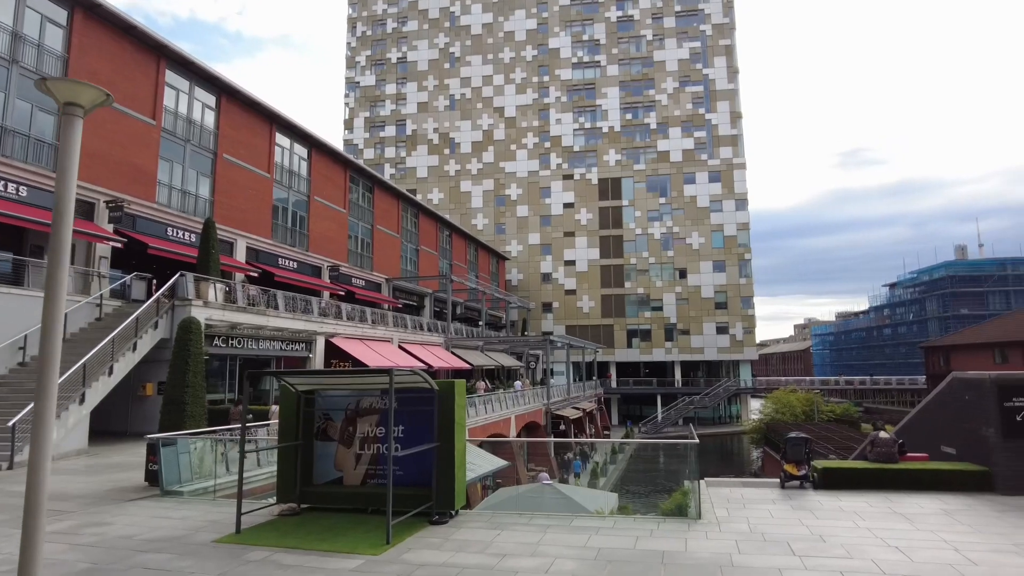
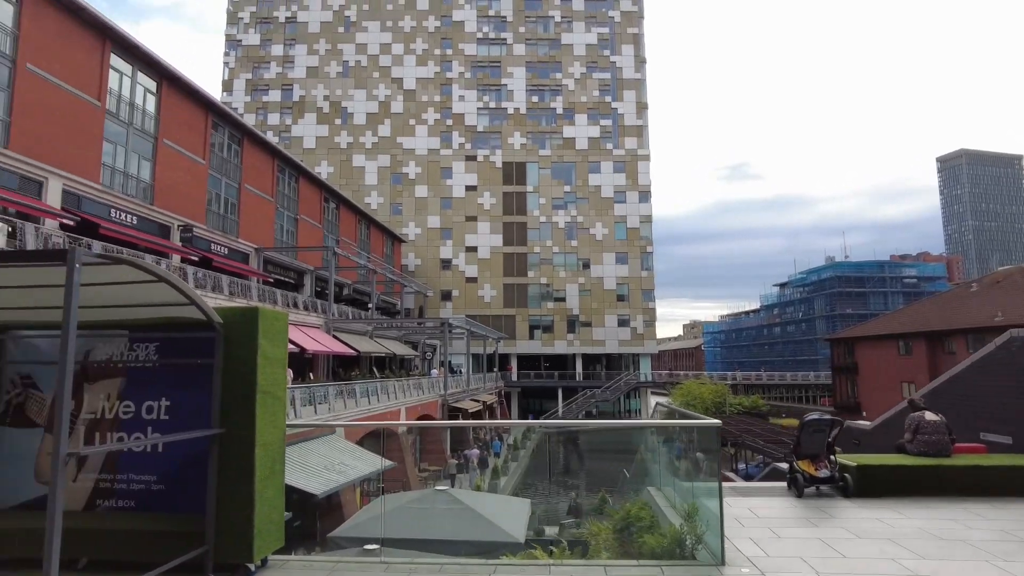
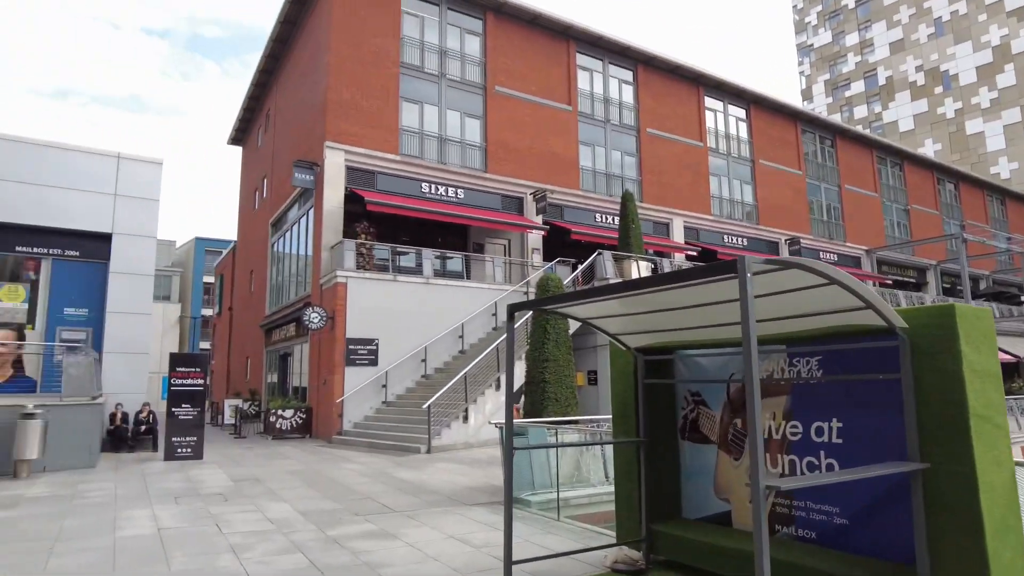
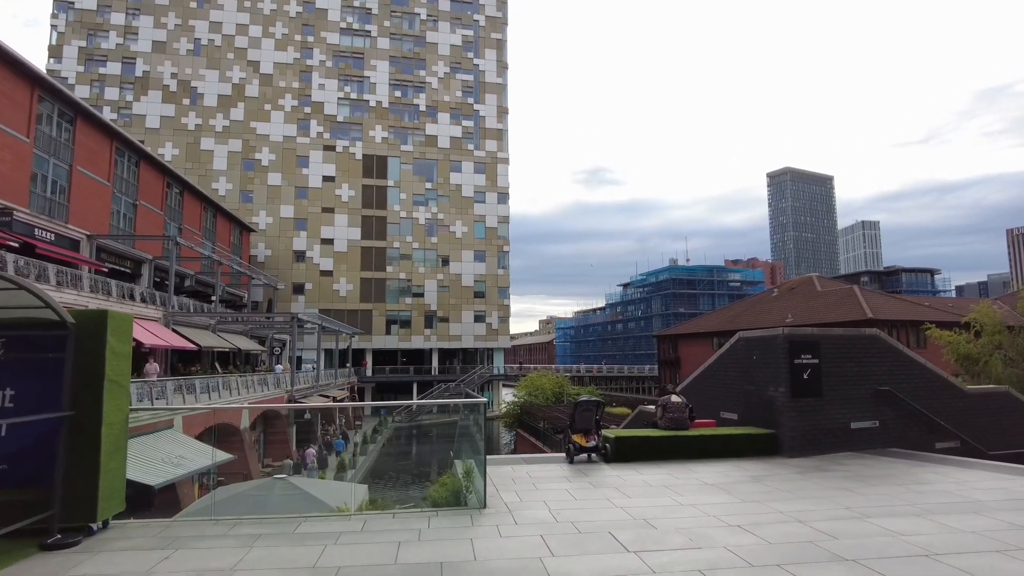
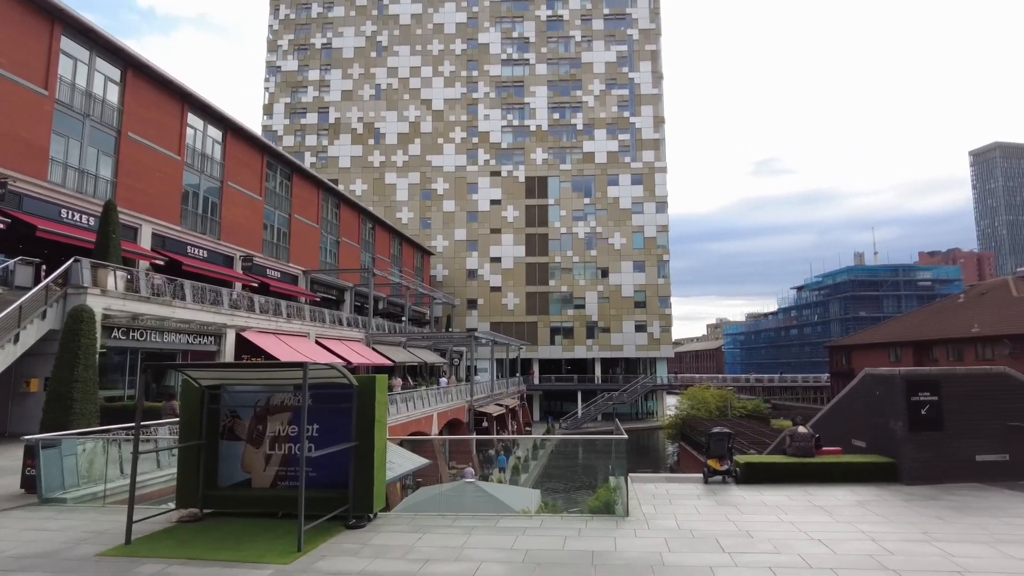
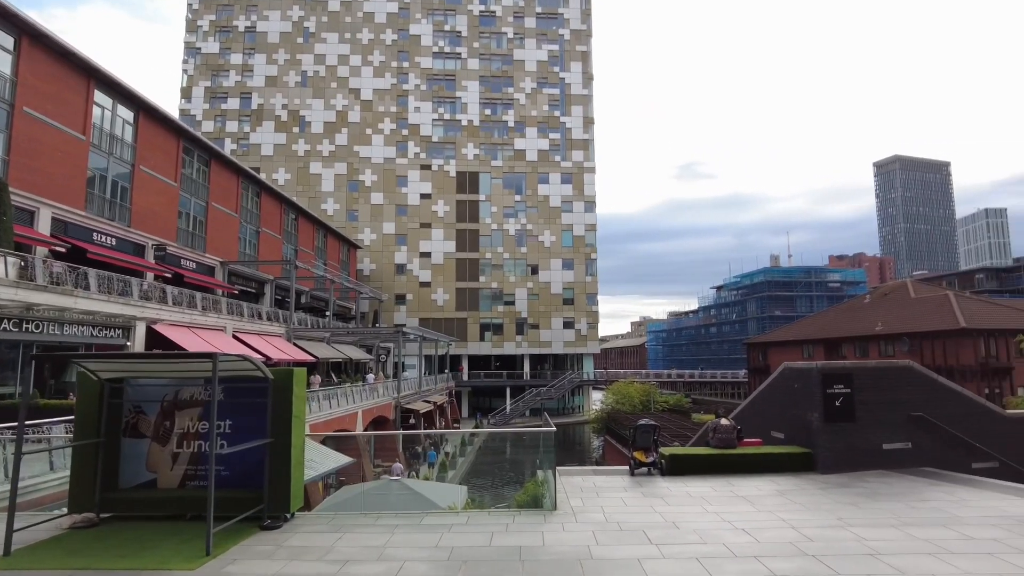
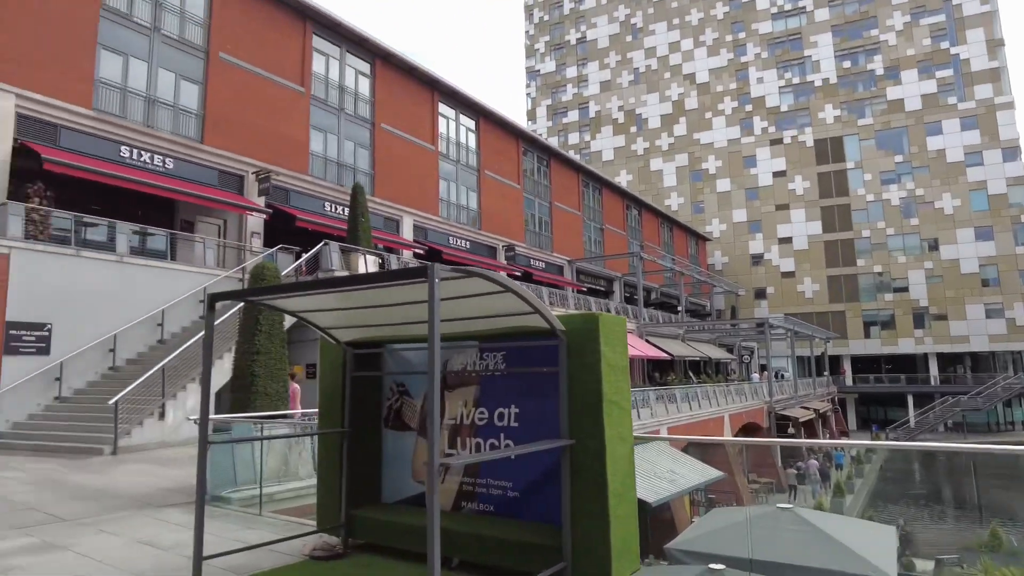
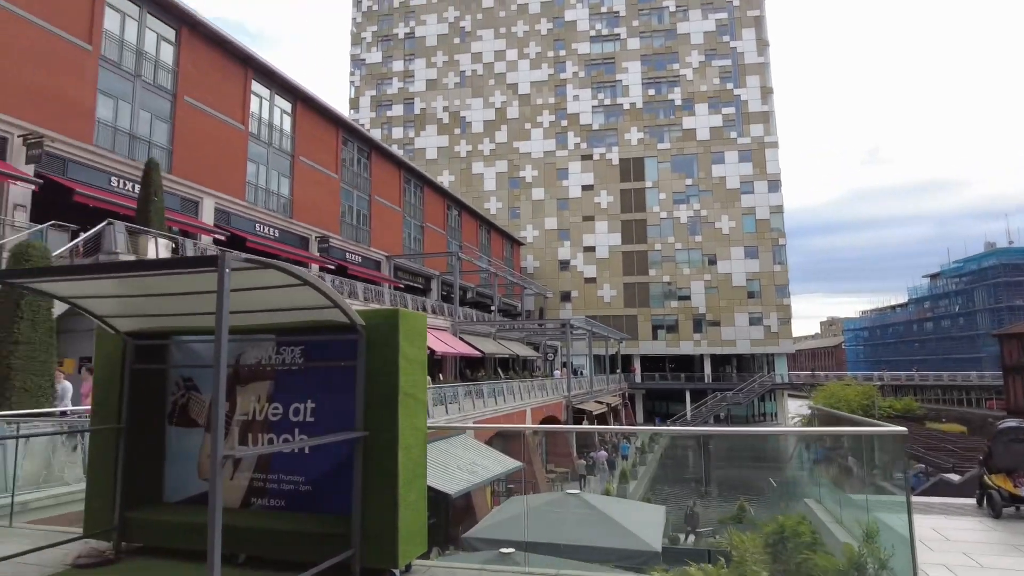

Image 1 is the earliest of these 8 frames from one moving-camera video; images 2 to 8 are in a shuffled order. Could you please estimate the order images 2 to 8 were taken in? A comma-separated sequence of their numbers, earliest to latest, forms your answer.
5, 6, 4, 2, 8, 7, 3
